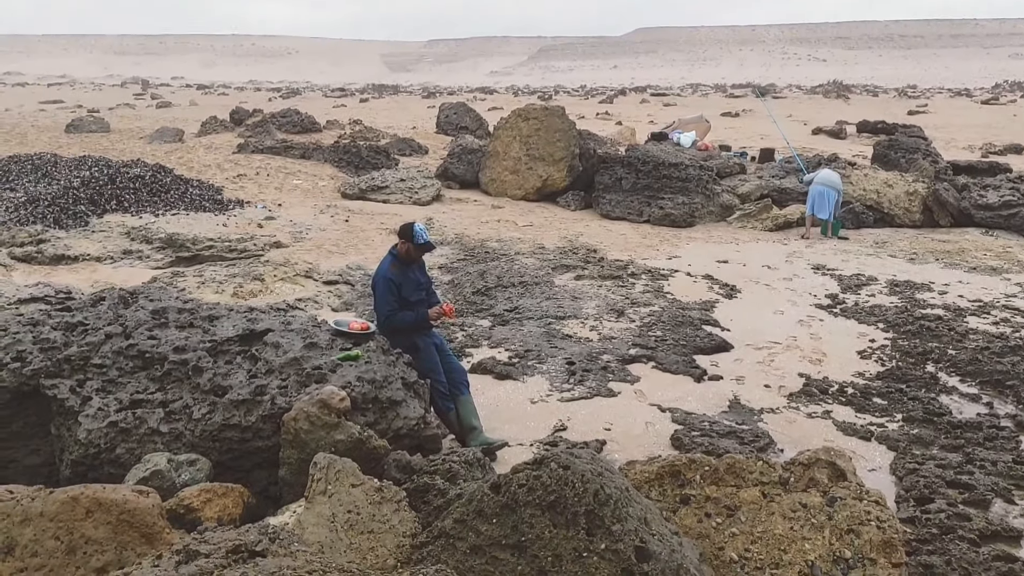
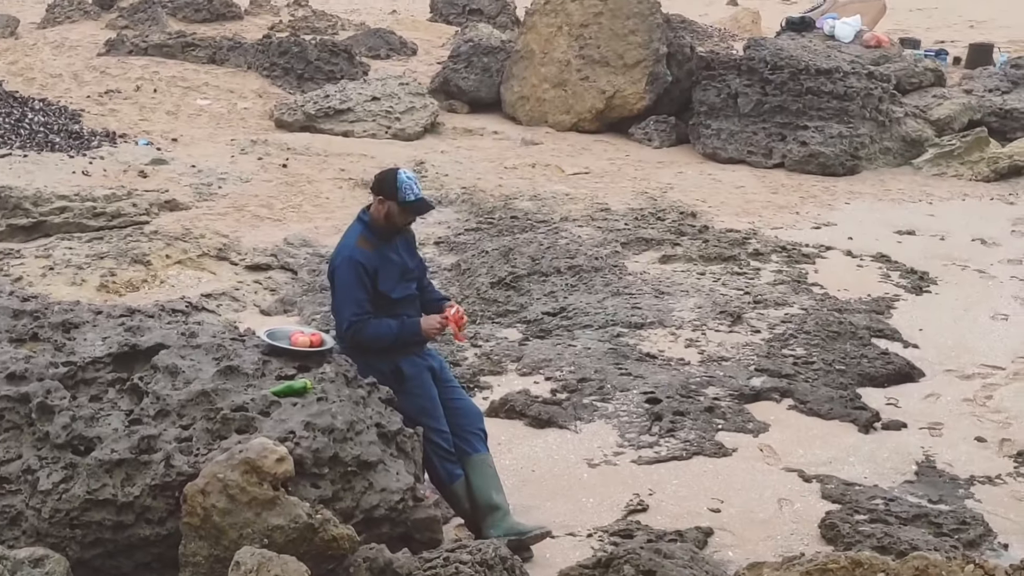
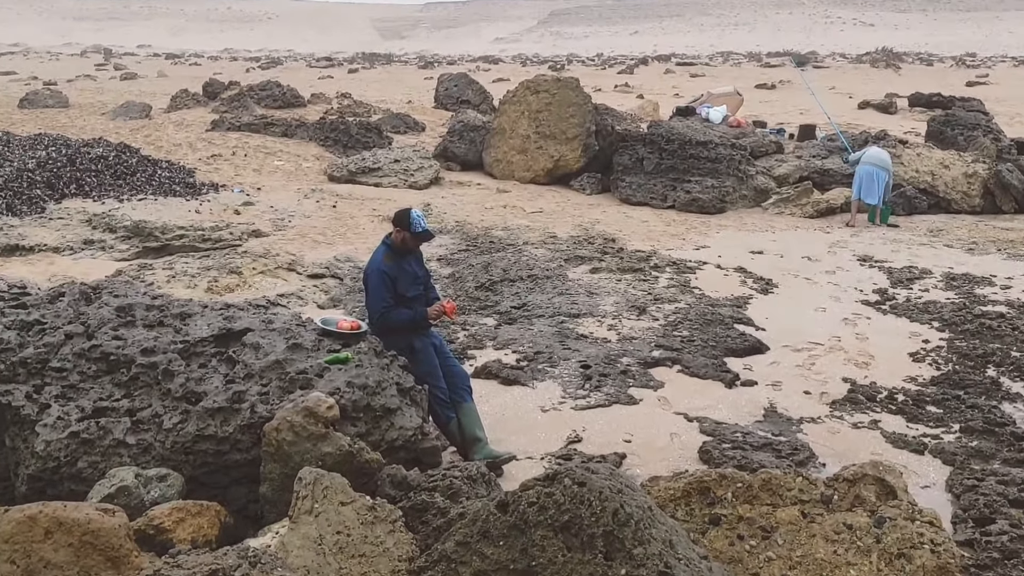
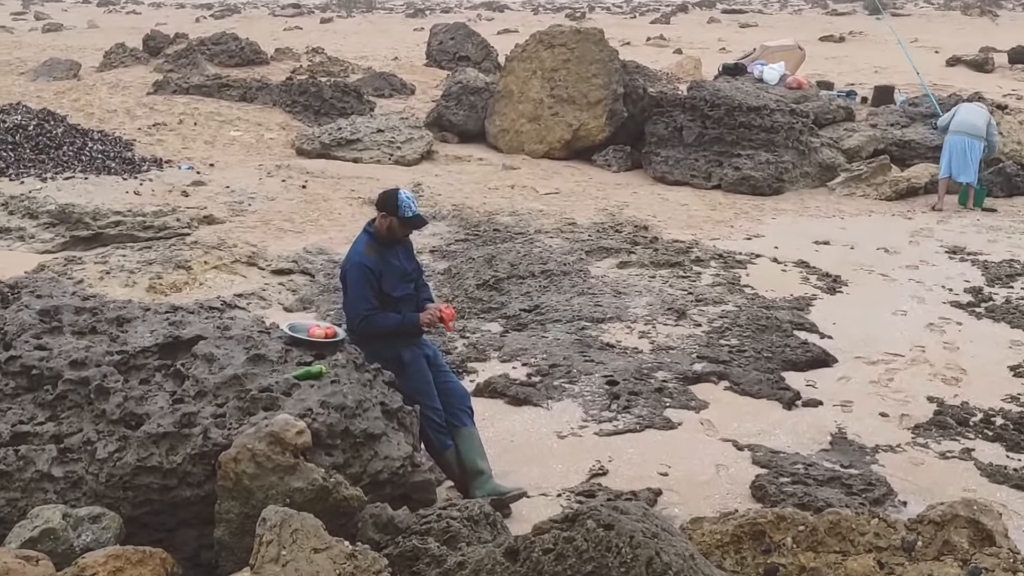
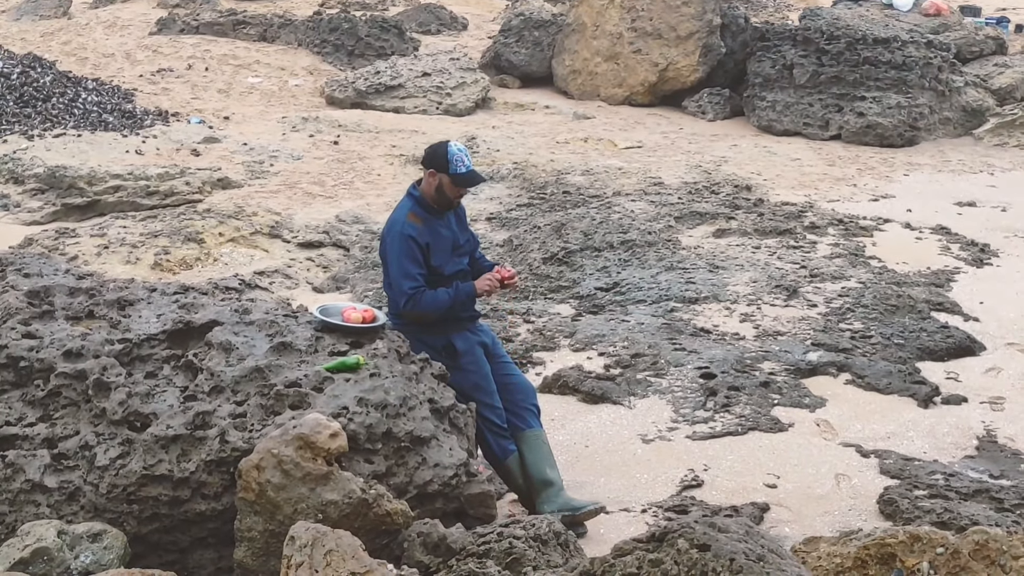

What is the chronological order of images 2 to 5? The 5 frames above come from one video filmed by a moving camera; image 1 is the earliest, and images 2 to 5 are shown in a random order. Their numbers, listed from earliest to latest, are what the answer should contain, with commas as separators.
3, 4, 2, 5
